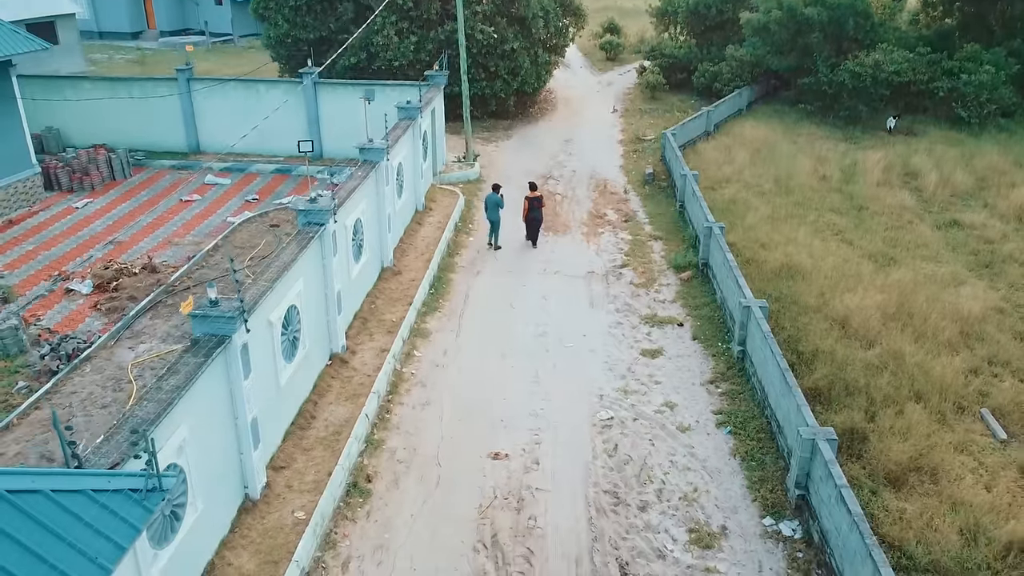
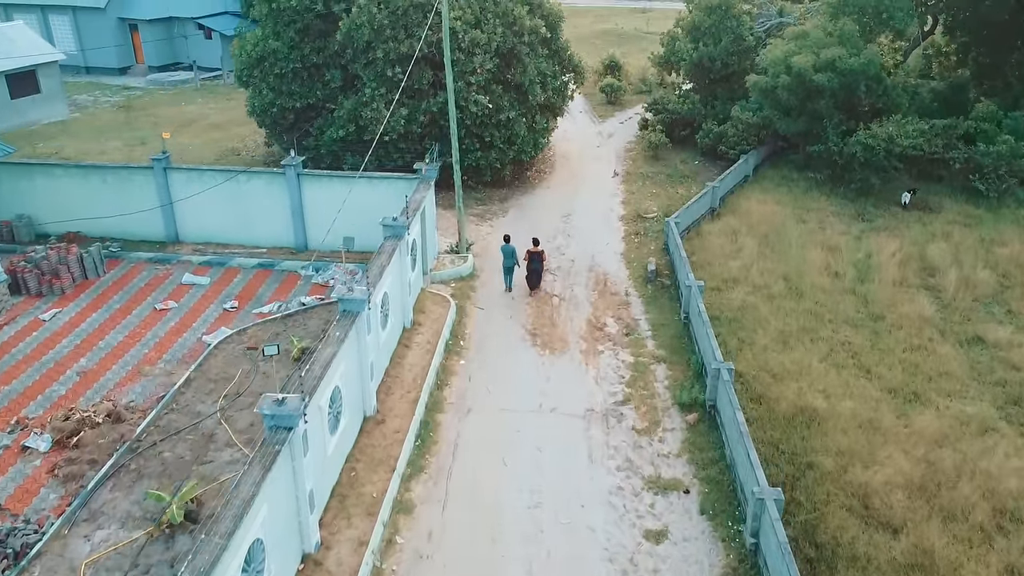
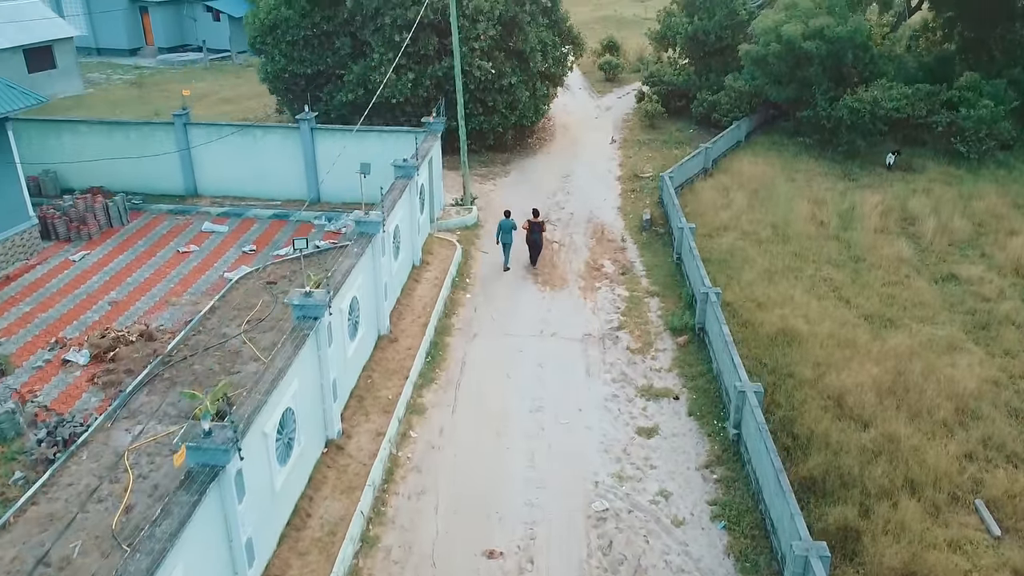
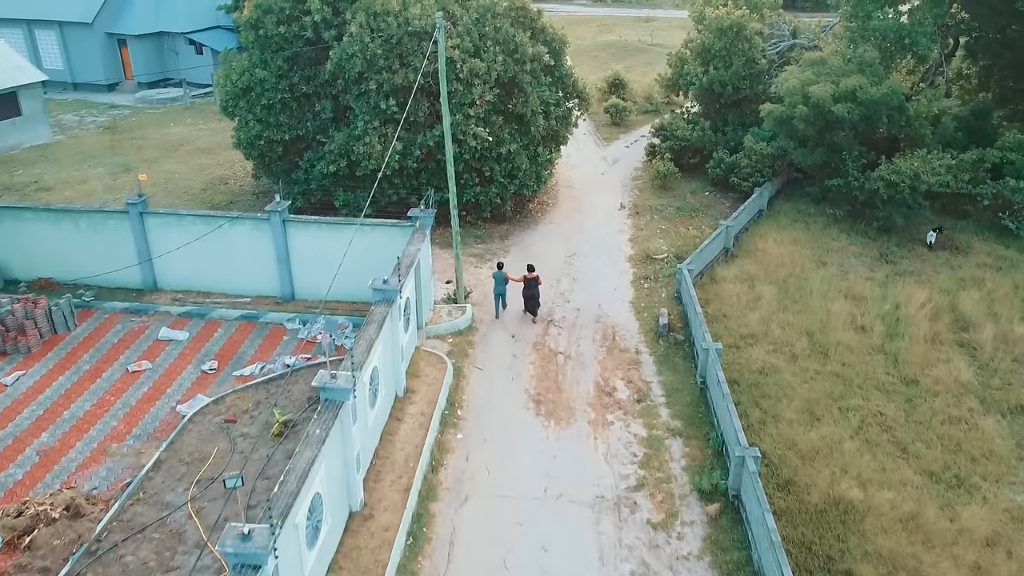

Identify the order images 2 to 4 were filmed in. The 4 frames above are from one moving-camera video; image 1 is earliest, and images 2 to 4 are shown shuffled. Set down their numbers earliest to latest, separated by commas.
3, 2, 4
